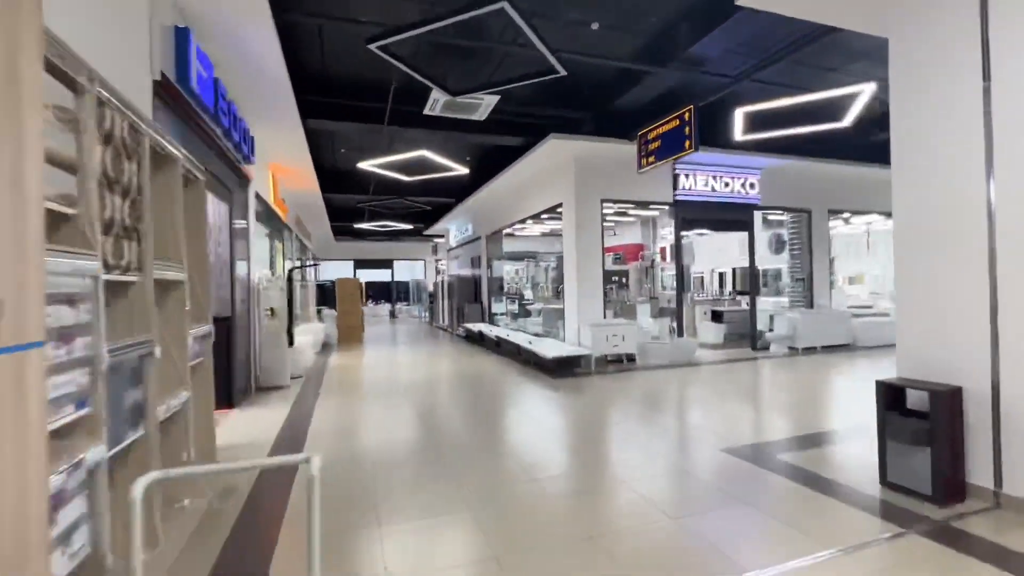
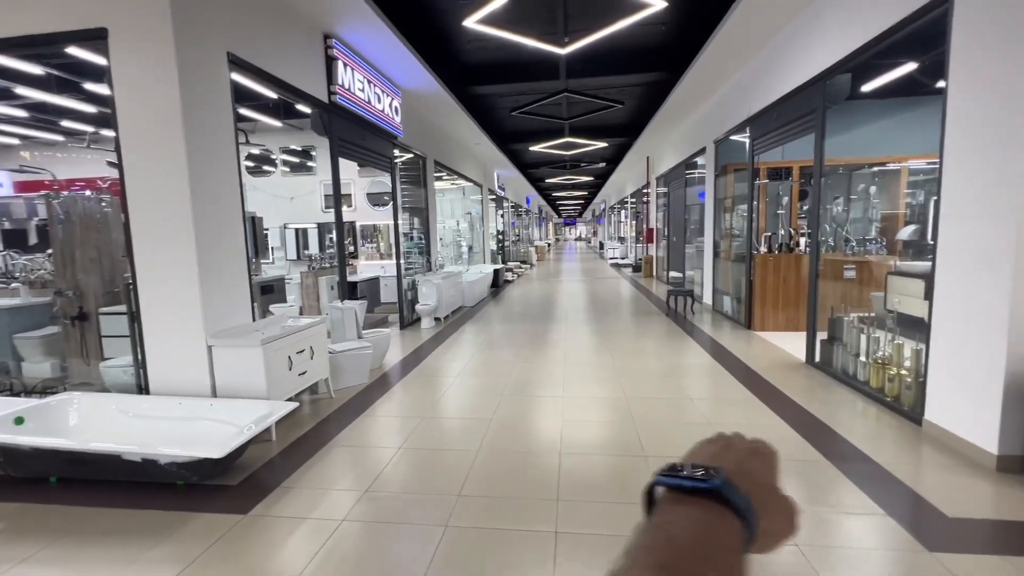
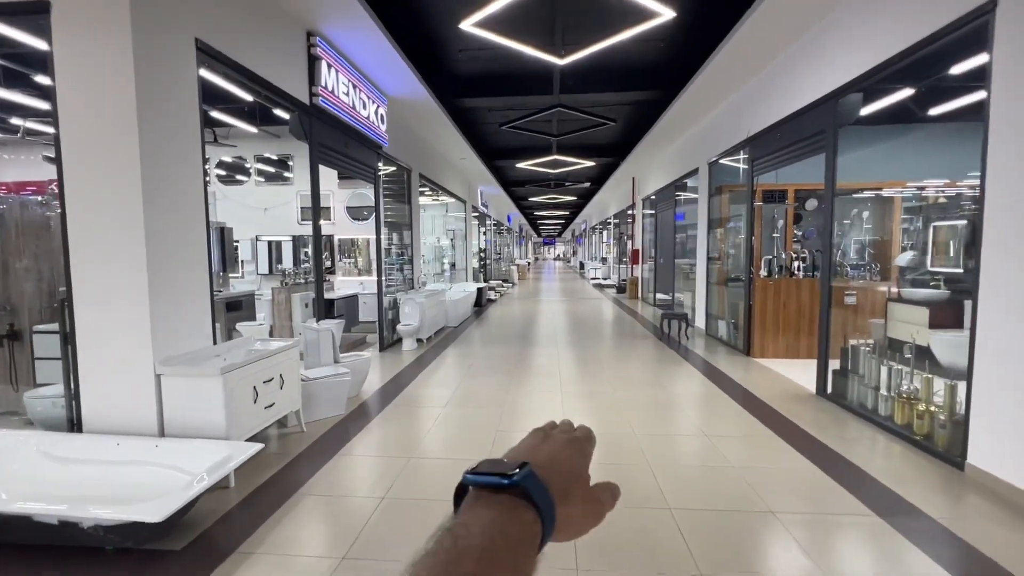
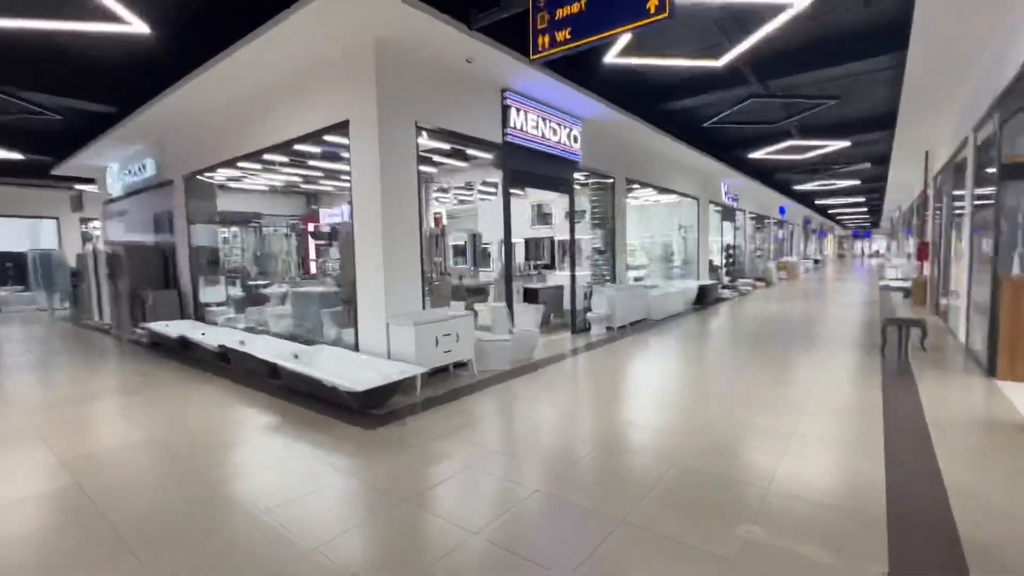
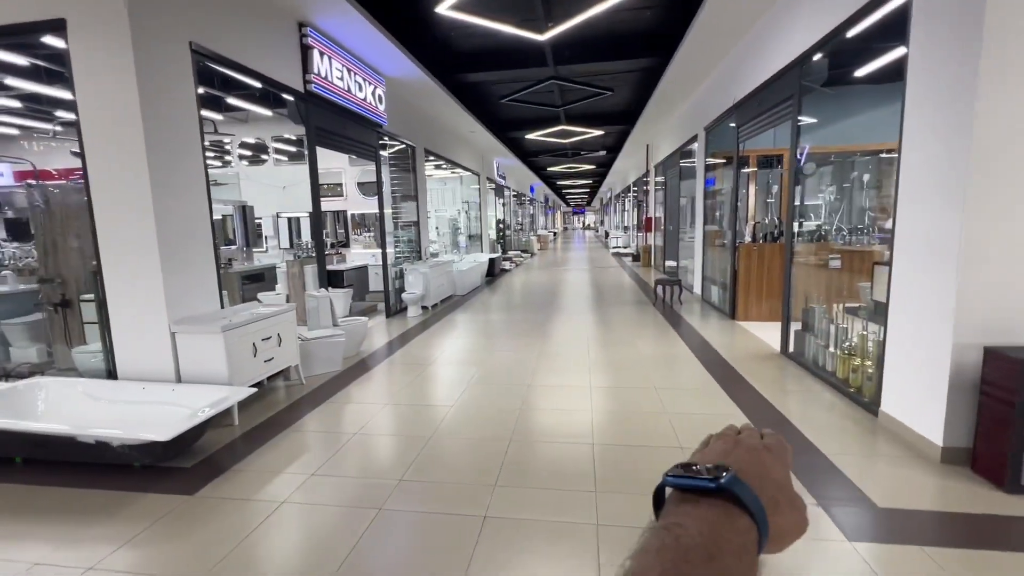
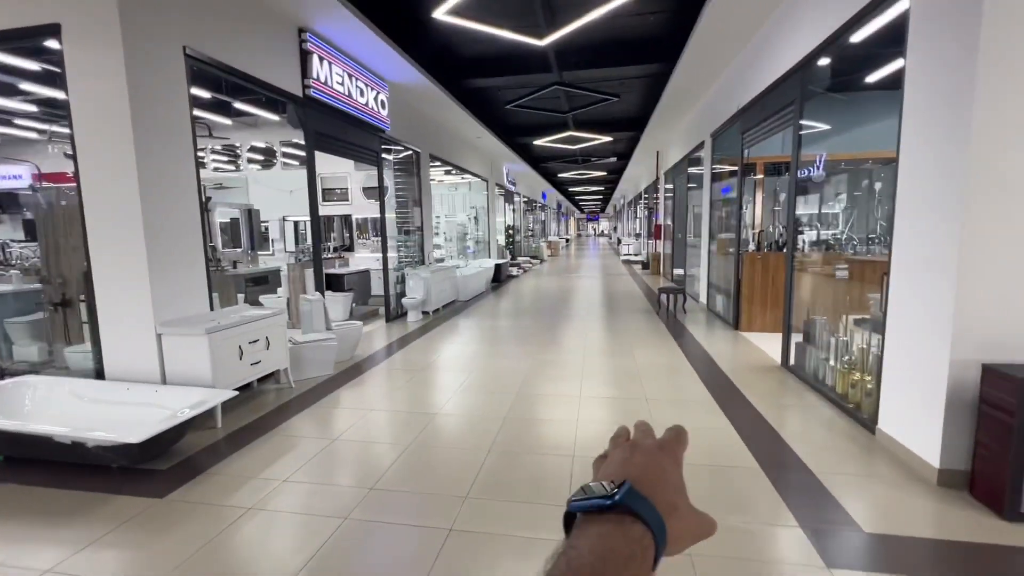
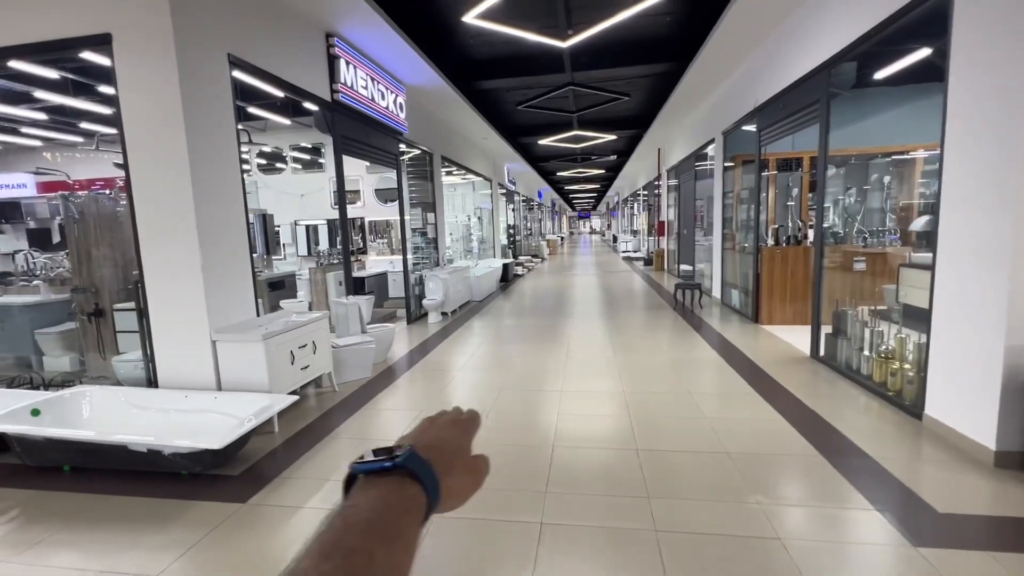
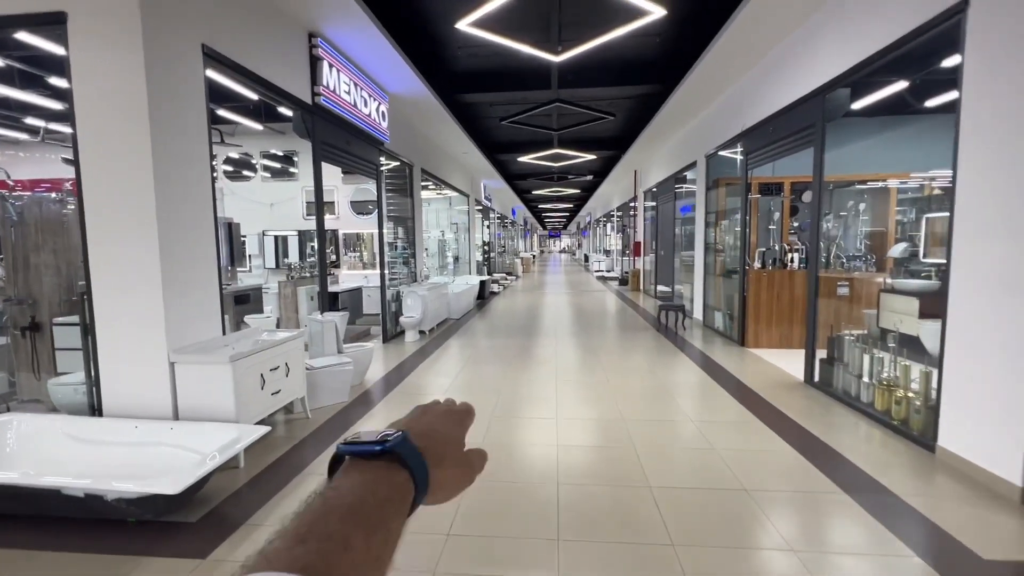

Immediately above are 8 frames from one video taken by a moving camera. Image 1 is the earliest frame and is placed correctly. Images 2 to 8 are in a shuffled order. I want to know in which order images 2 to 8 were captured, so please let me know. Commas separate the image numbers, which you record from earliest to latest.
4, 6, 5, 7, 2, 8, 3
